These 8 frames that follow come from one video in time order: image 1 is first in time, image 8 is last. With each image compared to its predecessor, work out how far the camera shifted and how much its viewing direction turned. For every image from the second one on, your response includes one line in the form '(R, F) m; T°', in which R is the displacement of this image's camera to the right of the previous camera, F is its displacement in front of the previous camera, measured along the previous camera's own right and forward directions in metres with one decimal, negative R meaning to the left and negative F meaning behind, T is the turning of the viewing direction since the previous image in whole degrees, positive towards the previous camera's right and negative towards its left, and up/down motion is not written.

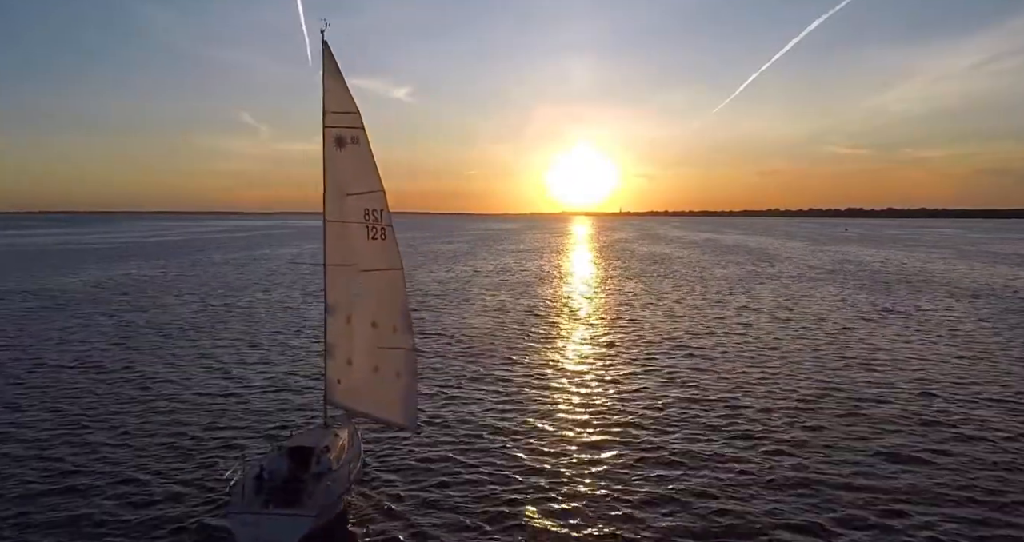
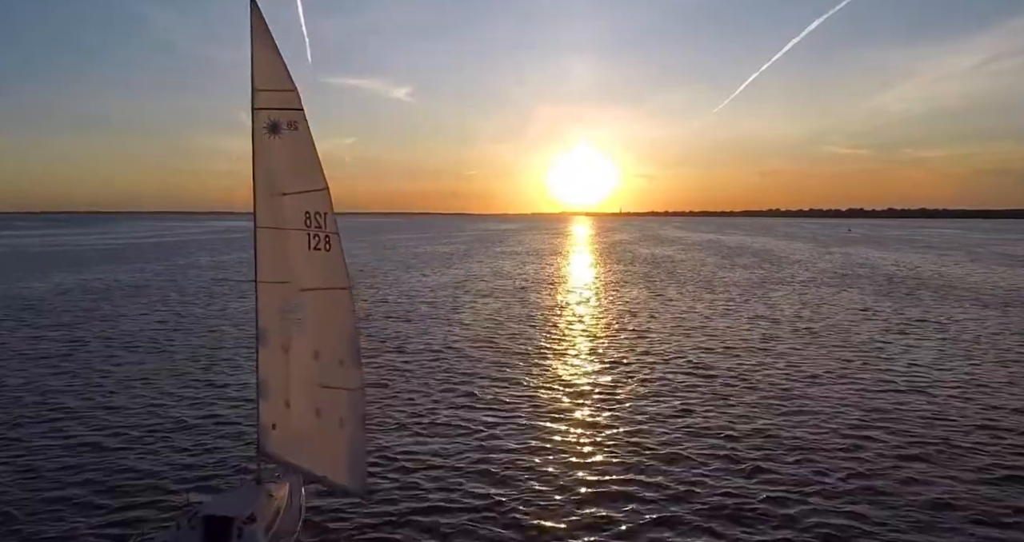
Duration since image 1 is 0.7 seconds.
(+0.3, +2.5) m; 0°
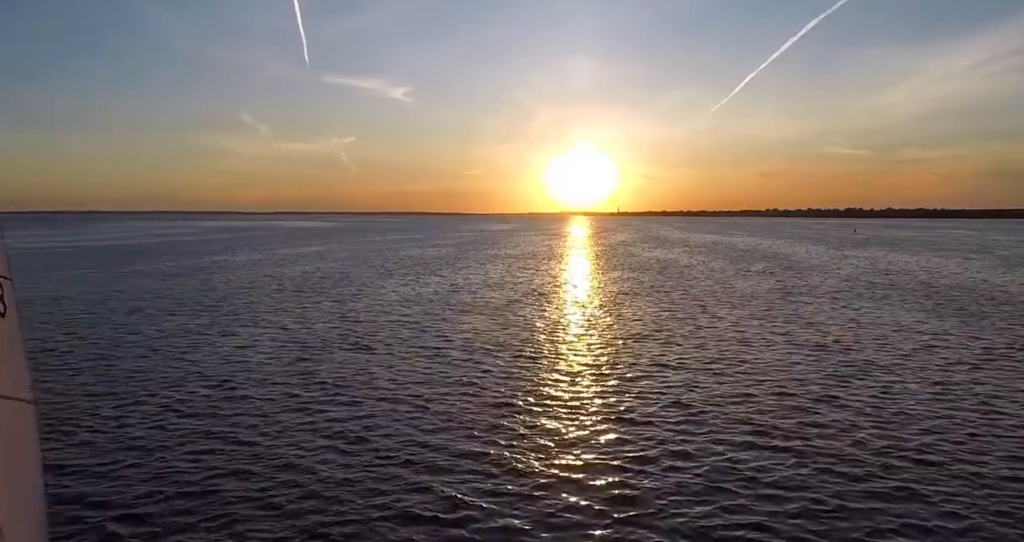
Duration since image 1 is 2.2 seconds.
(+0.6, +5.3) m; 0°
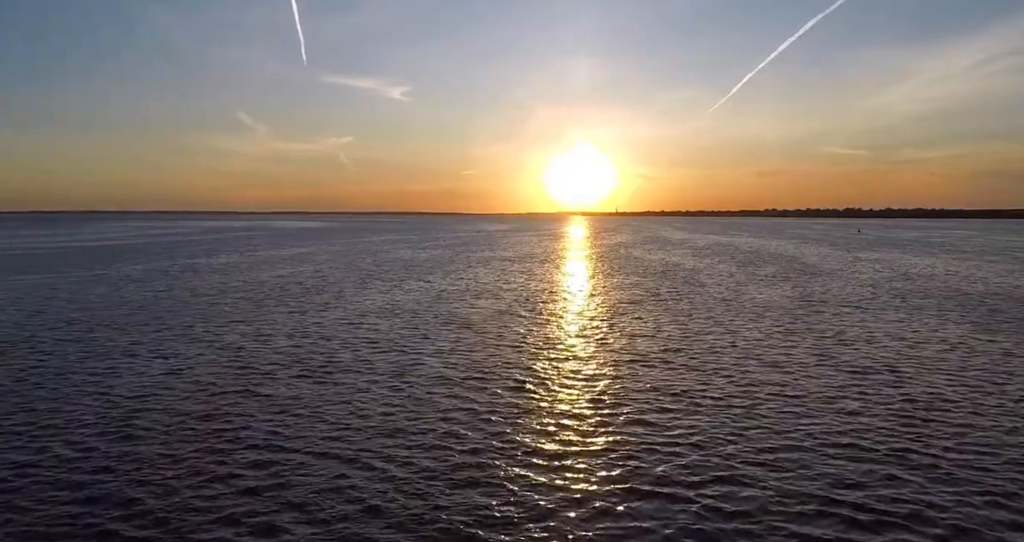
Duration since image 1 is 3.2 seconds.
(+0.4, +3.8) m; 0°
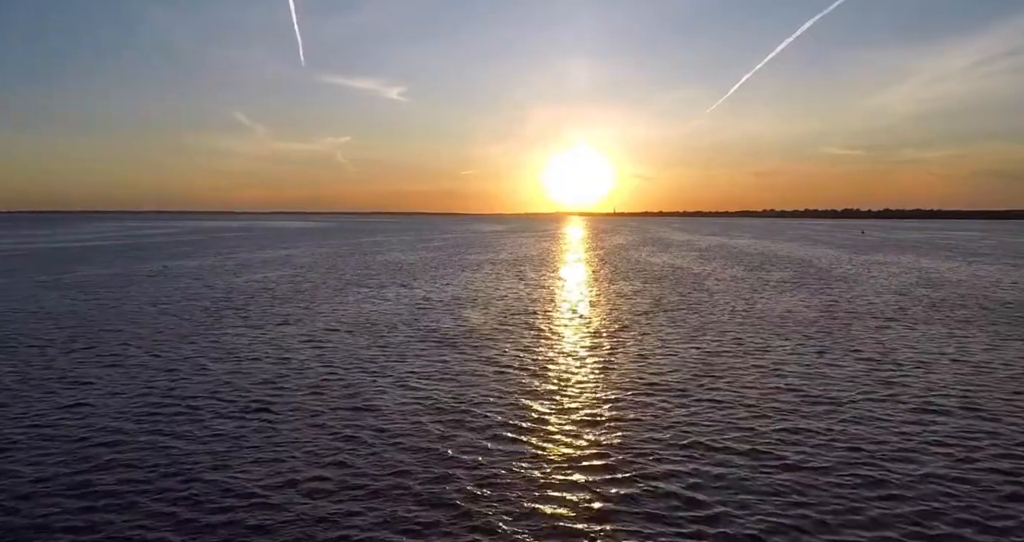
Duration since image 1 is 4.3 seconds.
(+0.4, +3.7) m; 0°
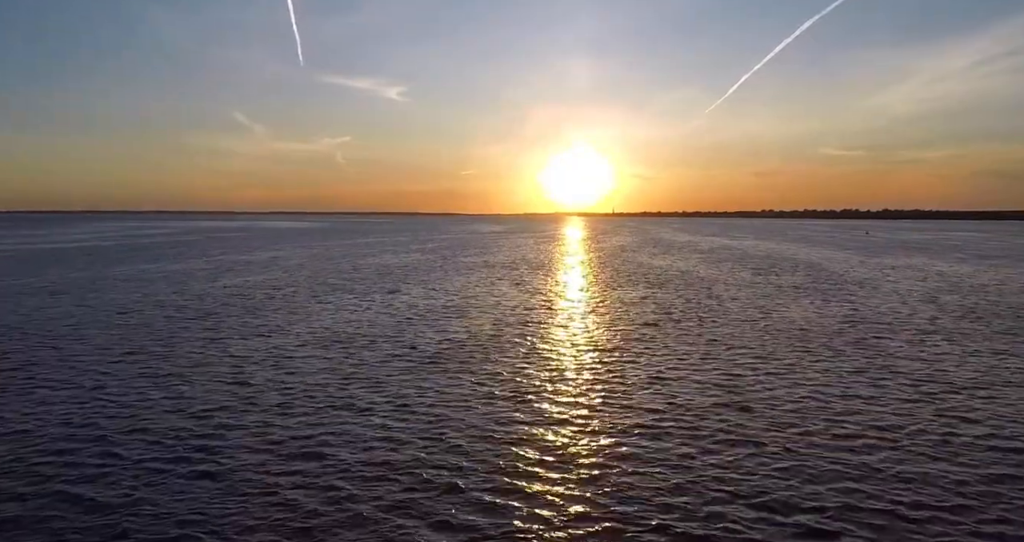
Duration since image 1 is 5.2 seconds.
(+0.3, +2.9) m; 0°
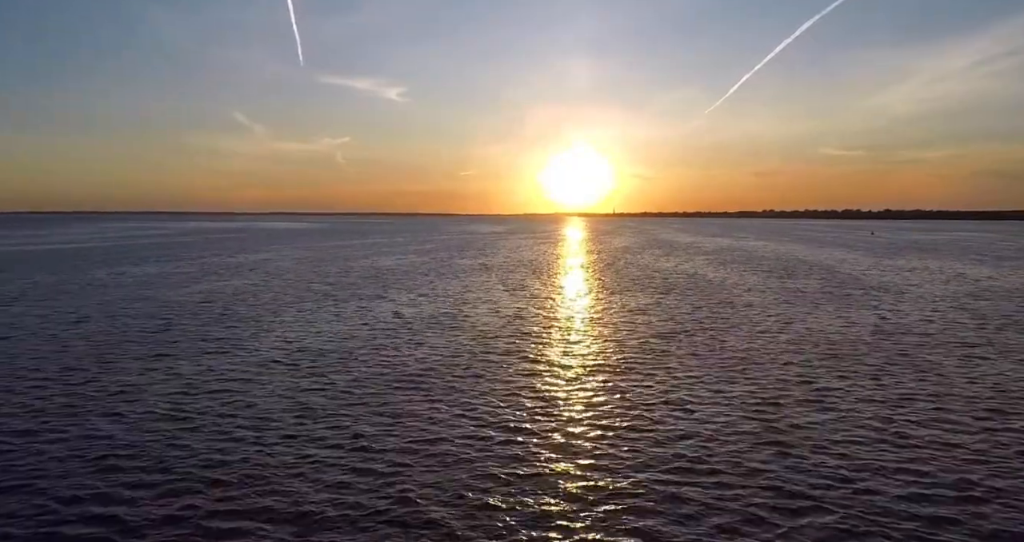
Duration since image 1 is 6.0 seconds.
(+0.1, +2.9) m; 0°
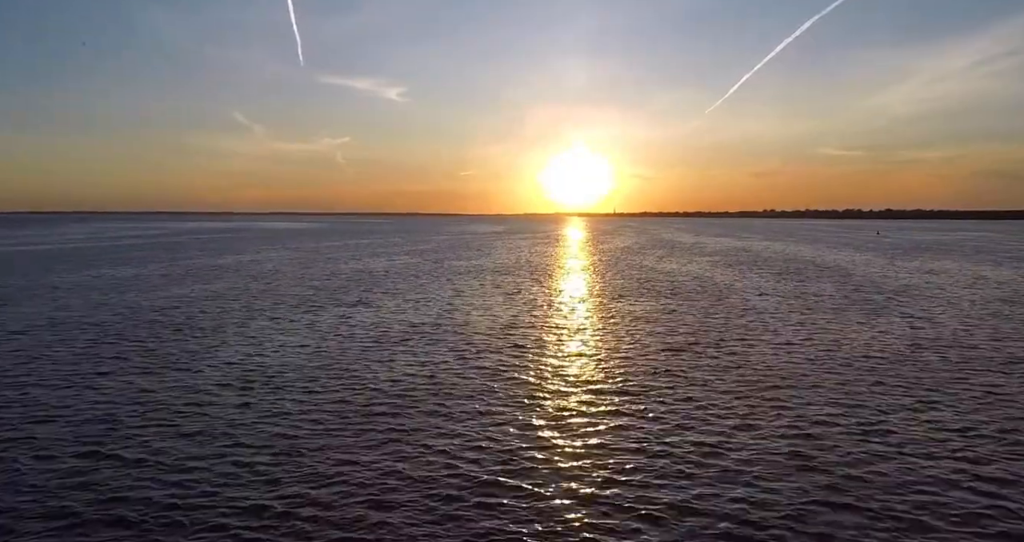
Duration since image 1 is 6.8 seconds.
(+0.2, +2.9) m; 0°
